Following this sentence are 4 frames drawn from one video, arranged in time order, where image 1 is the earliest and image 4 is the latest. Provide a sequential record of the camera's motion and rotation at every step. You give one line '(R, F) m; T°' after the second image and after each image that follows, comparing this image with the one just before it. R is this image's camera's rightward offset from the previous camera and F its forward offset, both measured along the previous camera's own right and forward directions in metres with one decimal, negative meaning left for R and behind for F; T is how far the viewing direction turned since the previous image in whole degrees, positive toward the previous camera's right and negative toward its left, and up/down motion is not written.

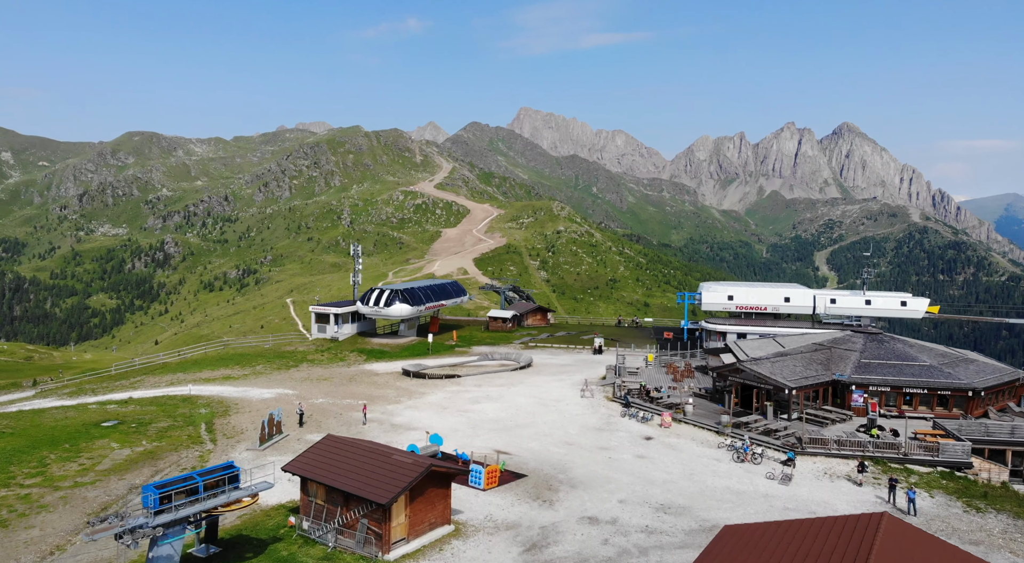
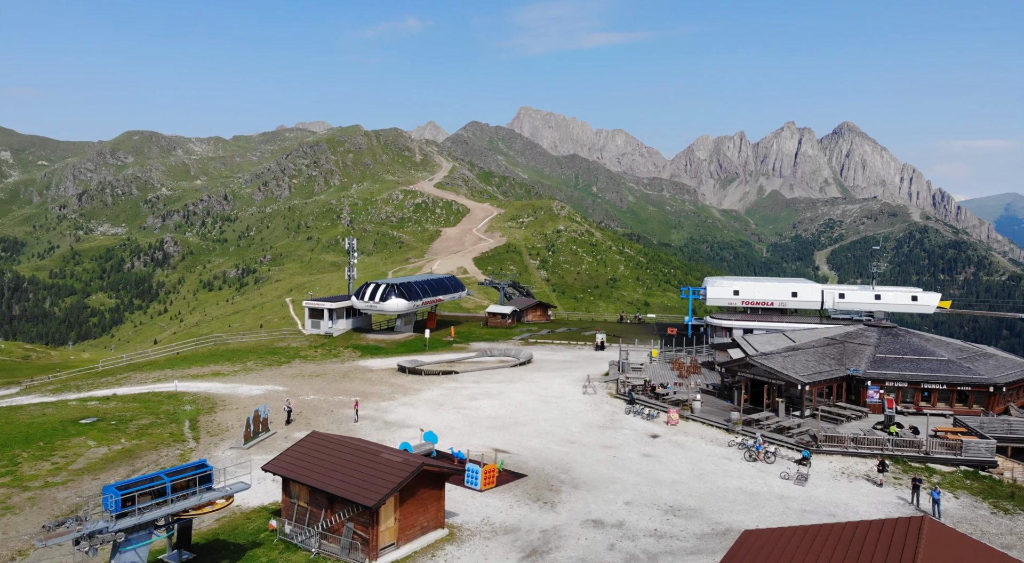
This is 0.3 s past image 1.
(+0.1, +2.7) m; 0°
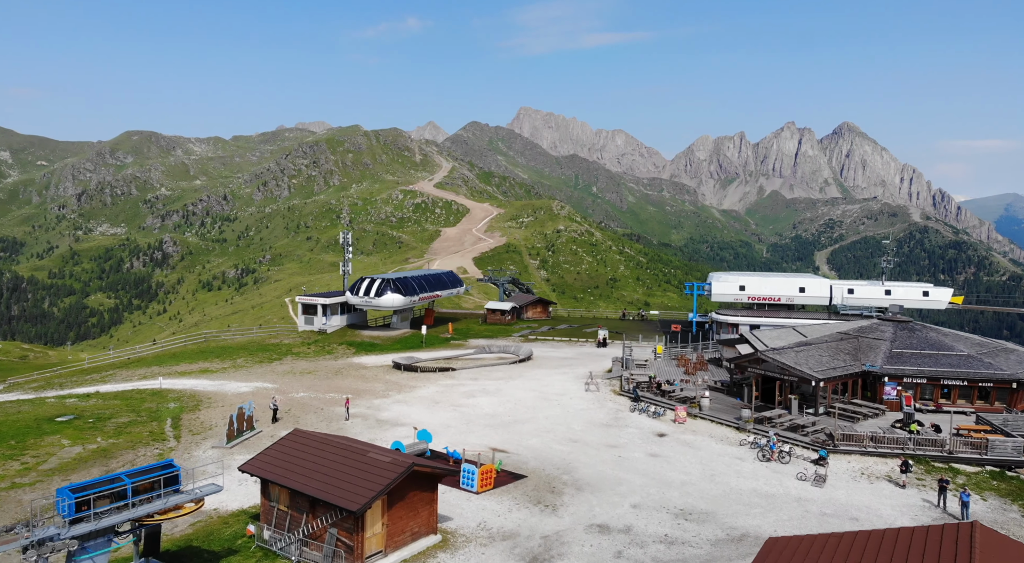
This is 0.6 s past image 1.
(+0.1, +2.7) m; 0°
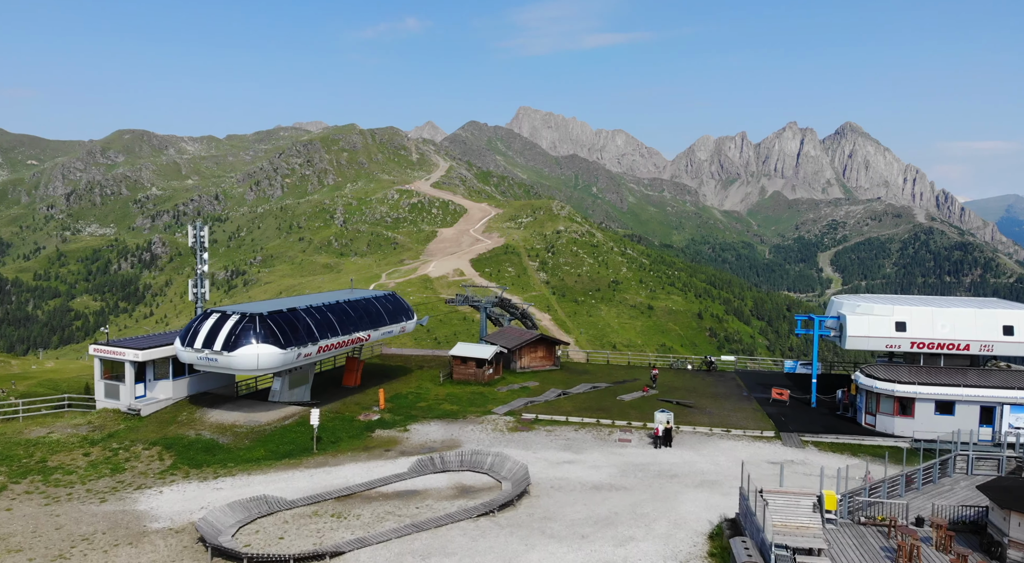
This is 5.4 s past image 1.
(+1.3, +39.9) m; 0°
